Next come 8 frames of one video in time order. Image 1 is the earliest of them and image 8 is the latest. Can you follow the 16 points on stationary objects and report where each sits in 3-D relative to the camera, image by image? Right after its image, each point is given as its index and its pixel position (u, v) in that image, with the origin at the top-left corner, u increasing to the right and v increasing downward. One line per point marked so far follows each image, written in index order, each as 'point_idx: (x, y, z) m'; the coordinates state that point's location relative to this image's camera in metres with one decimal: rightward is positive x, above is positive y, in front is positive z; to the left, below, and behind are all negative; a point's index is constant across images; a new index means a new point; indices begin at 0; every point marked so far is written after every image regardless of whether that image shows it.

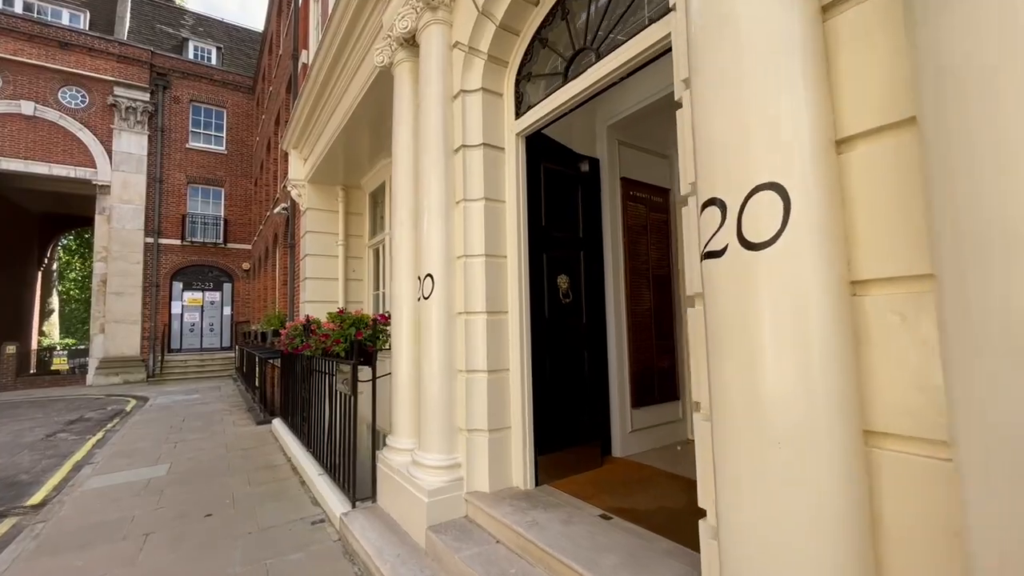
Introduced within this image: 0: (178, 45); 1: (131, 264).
0: (-13.9, +10.1, +18.4) m
1: (-13.7, +0.8, +15.9) m
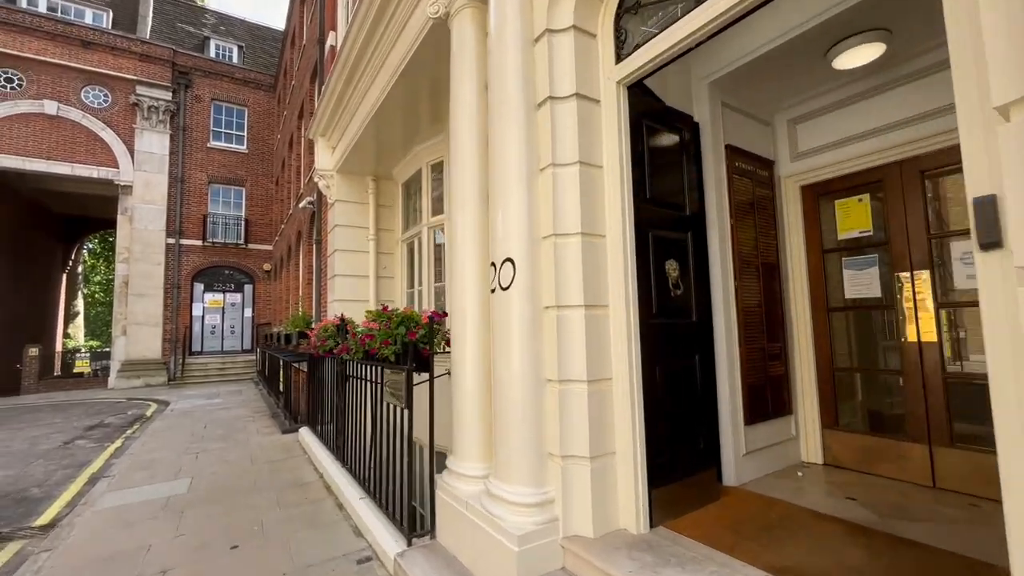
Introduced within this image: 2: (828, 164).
0: (-12.8, +10.1, +18.2) m
1: (-12.7, +0.8, +15.7) m
2: (+2.5, +1.0, +3.5) m
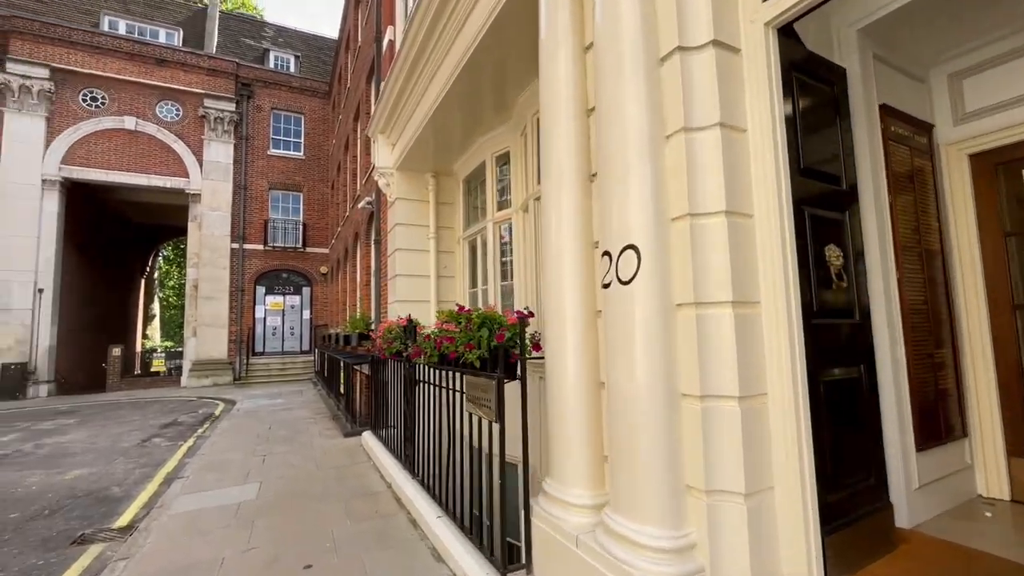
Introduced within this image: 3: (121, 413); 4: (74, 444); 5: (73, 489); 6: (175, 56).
0: (-10.8, +10.0, +18.9) m
1: (-10.8, +0.7, +16.4) m
2: (+3.2, +1.0, +2.8) m
3: (-9.7, -3.1, +11.0) m
4: (-7.9, -2.8, +7.9) m
5: (-5.6, -2.6, +5.6) m
6: (-12.4, +8.5, +16.3) m
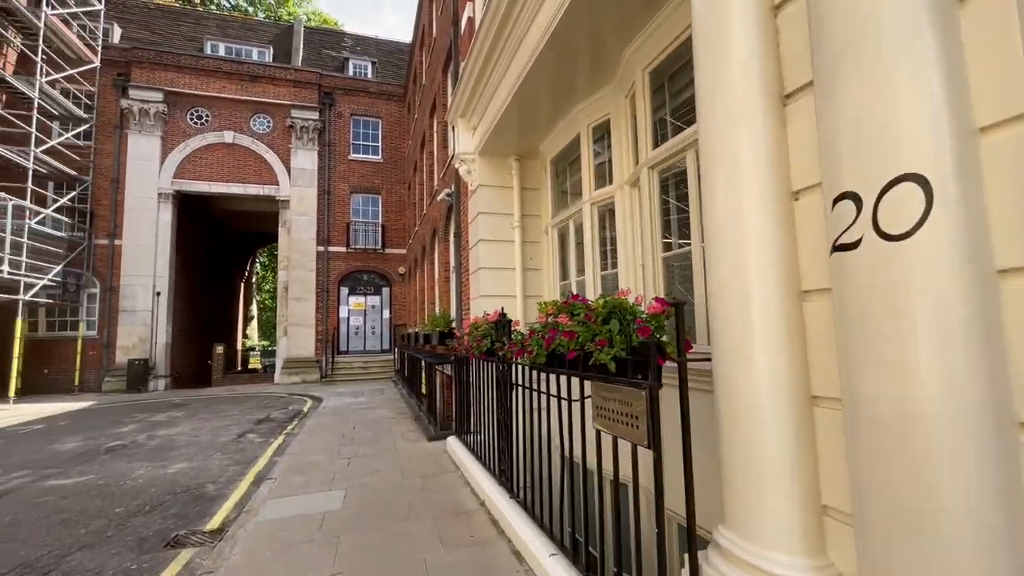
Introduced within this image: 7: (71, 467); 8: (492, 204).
0: (-7.6, +9.9, +19.7) m
1: (-7.9, +0.6, +17.1) m
2: (+3.8, +1.2, +1.6) m
3: (-7.6, -3.1, +11.6) m
4: (-6.2, -2.8, +8.3) m
5: (-4.4, -2.5, +5.7) m
6: (-9.6, +8.5, +17.3) m
7: (-6.4, -2.6, +6.5) m
8: (-0.3, +1.3, +6.7) m
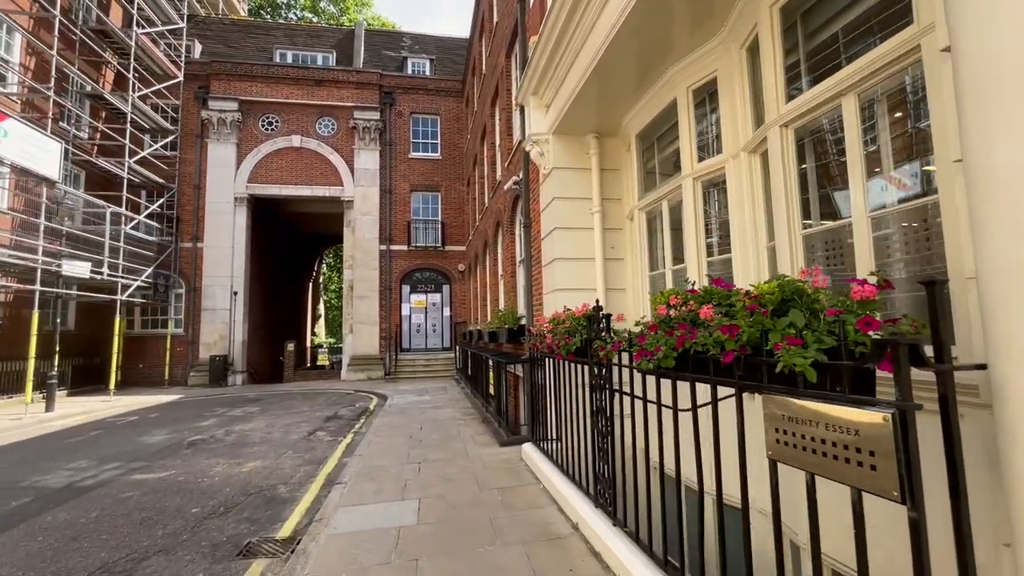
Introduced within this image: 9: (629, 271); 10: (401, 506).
0: (-5.0, +10.0, +19.8) m
1: (-5.5, +0.7, +17.3) m
2: (+4.2, +1.3, +0.5) m
3: (-5.8, -3.1, +11.8) m
4: (-4.9, -2.8, +8.4) m
5: (-3.3, -2.5, +5.6) m
6: (-7.3, +8.5, +17.7) m
7: (-5.3, -2.6, +6.6) m
8: (+0.8, +1.4, +6.1) m
9: (+1.6, +0.2, +6.0) m
10: (-1.1, -2.2, +4.5) m
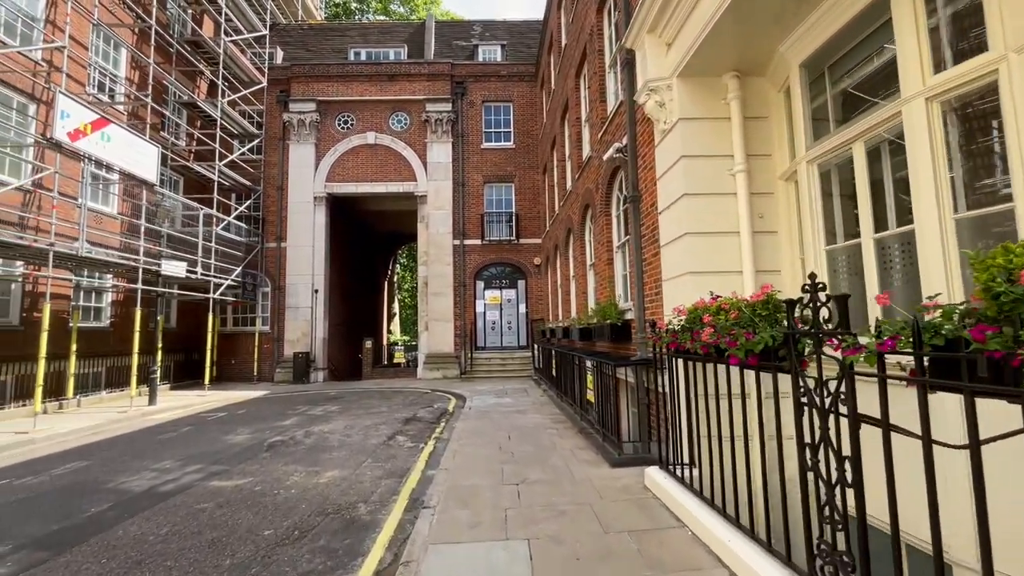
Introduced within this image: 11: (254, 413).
0: (-1.8, +10.1, +19.2) m
1: (-2.5, +0.8, +16.8) m
2: (+4.6, +1.5, -1.3) m
3: (-3.6, -3.0, +11.4) m
4: (-3.2, -2.6, +7.9) m
5: (-2.1, -2.3, +4.9) m
6: (-4.3, +8.6, +17.4) m
7: (-3.9, -2.5, +6.2) m
8: (+2.0, +1.6, +4.8) m
9: (+2.8, +0.4, +4.6) m
10: (-0.1, -2.1, +3.5) m
11: (-6.0, -2.9, +10.3) m
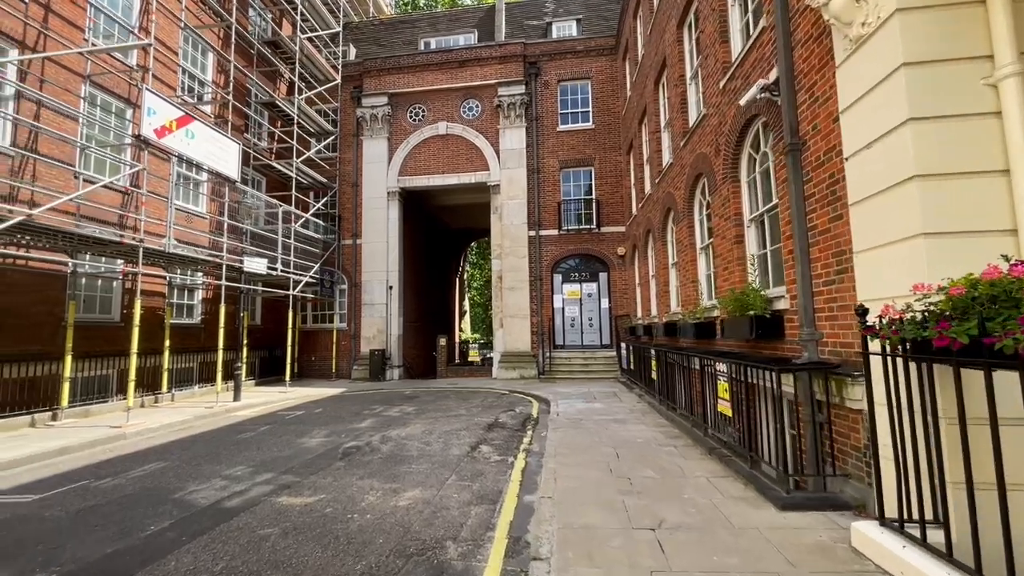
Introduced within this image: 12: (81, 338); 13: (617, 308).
0: (+1.2, +10.4, +18.0) m
1: (+0.3, +1.0, +15.8) m
2: (+4.7, +1.8, -3.2) m
3: (-1.5, -2.8, +10.6) m
4: (-1.6, -2.5, +7.1) m
5: (-0.9, -2.2, +3.9) m
6: (-1.5, +8.8, +16.6) m
7: (-2.5, -2.3, +5.5) m
8: (+3.0, +1.8, +3.2) m
9: (+3.8, +0.6, +2.9) m
10: (+0.8, -1.9, +2.2) m
11: (-4.0, -2.8, +9.8) m
12: (-9.7, -1.1, +9.9) m
13: (+3.7, -0.7, +15.6) m
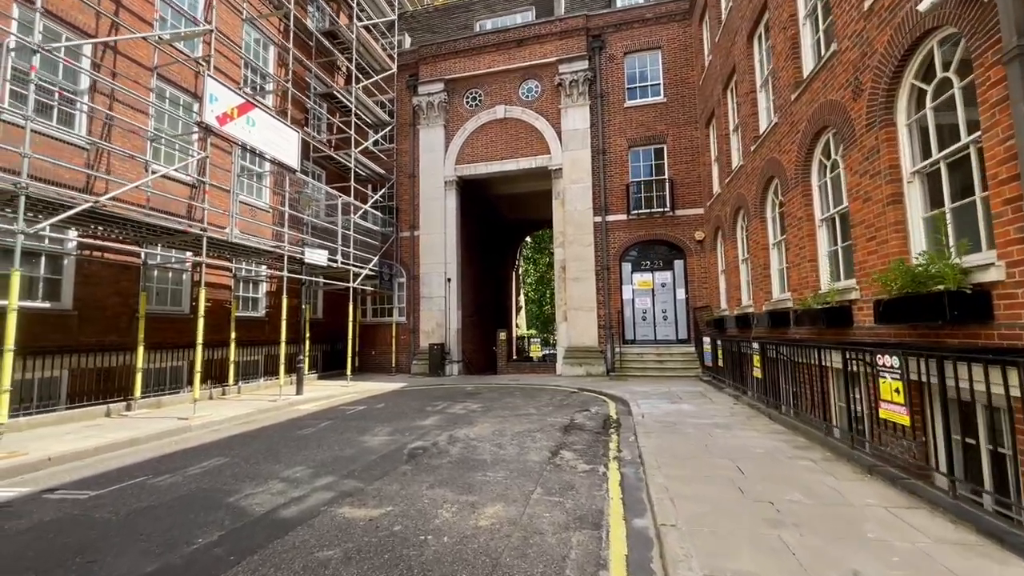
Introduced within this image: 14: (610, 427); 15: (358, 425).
0: (+3.5, +10.7, +16.7) m
1: (+2.4, +1.4, +14.7) m
2: (+4.7, +2.0, -4.7) m
3: (+0.1, -2.5, +9.8) m
4: (-0.4, -2.2, +6.2) m
5: (-0.1, -1.9, +3.0) m
6: (+0.7, +9.1, +15.7) m
7: (-1.5, -2.1, +4.8) m
8: (+3.7, +2.1, +1.9) m
9: (+4.5, +0.9, +1.5) m
10: (+1.5, -1.6, +1.1) m
11: (-2.5, -2.5, +9.2) m
12: (-8.1, -0.9, +10.0) m
13: (+5.8, -0.4, +14.1) m
14: (+1.7, -2.3, +7.5) m
15: (-2.7, -2.4, +7.7) m
